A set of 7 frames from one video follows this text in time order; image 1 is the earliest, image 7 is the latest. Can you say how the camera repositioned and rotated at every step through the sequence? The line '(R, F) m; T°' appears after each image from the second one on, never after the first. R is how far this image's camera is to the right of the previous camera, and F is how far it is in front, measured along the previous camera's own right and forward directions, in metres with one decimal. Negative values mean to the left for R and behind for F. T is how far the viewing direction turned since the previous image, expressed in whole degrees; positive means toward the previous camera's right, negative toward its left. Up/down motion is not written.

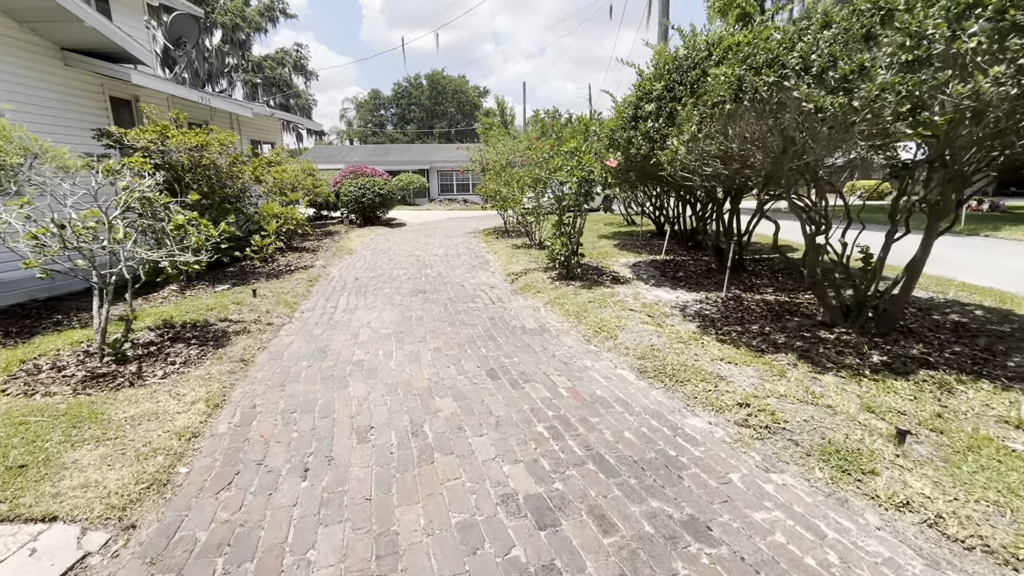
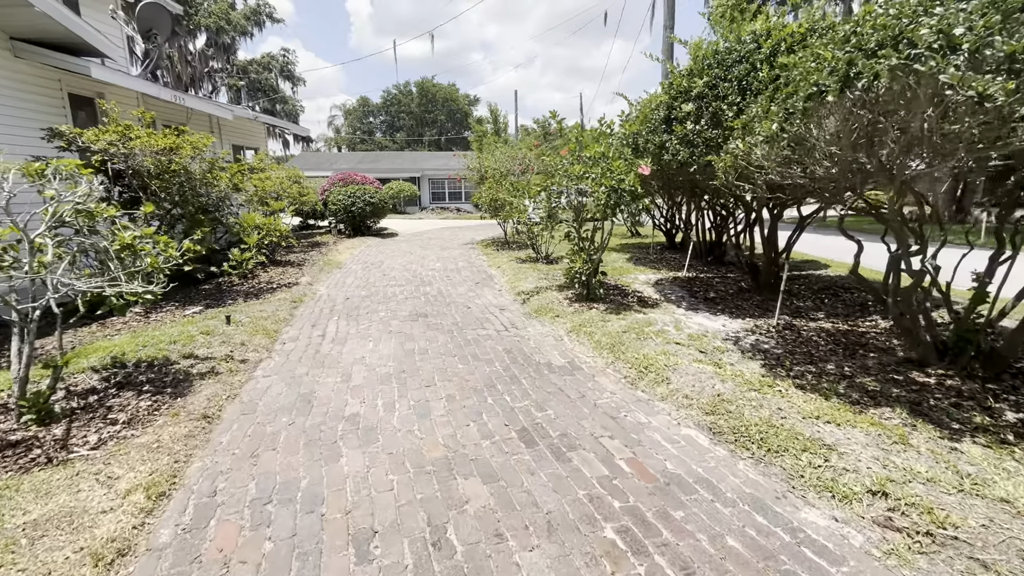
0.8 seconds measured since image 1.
(-0.3, +0.8) m; +1°
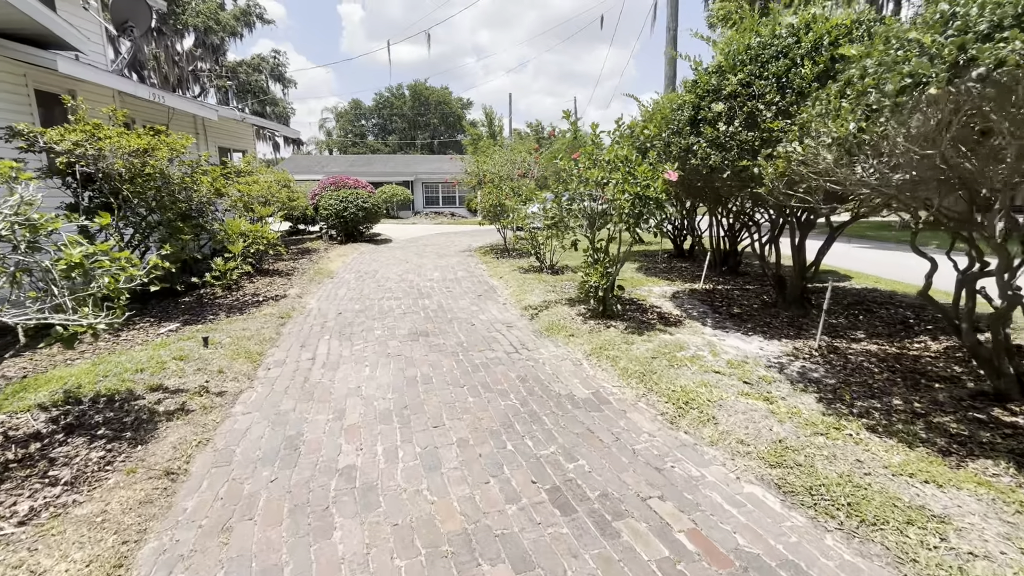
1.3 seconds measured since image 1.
(-0.2, +0.5) m; +1°
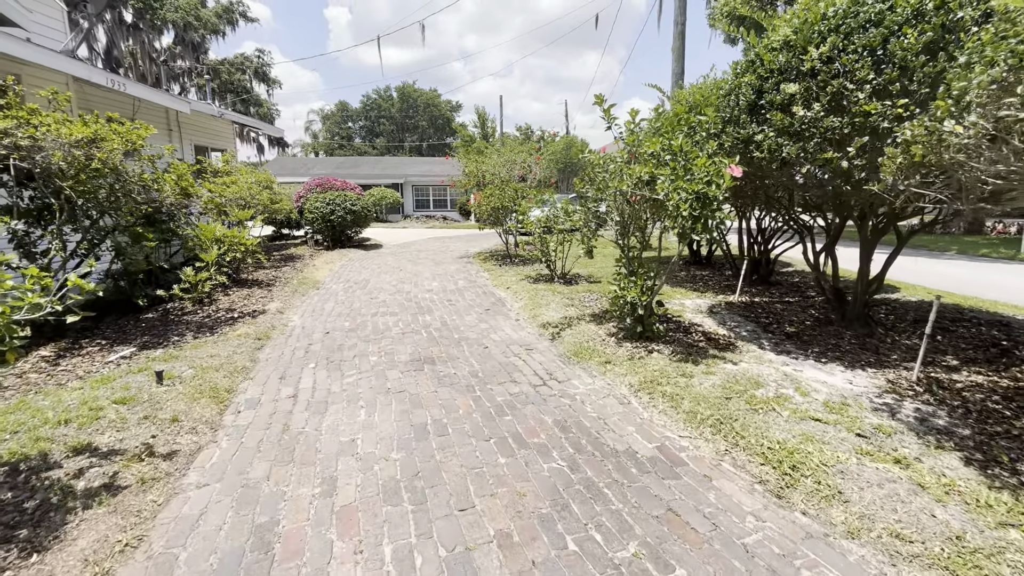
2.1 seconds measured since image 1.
(-0.3, +0.9) m; +1°
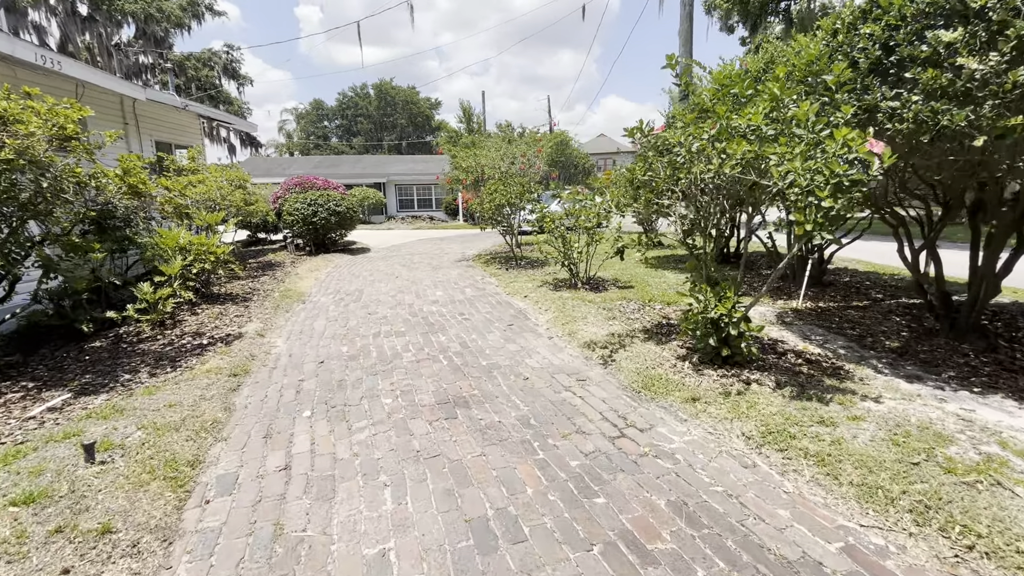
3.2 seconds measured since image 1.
(-0.5, +1.0) m; +2°
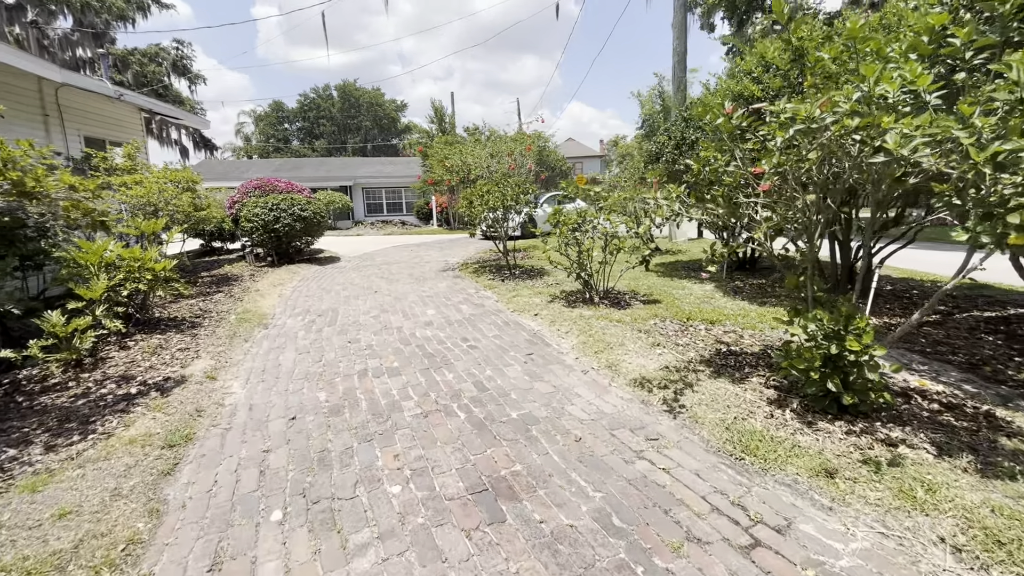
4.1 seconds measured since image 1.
(-0.5, +1.1) m; +4°
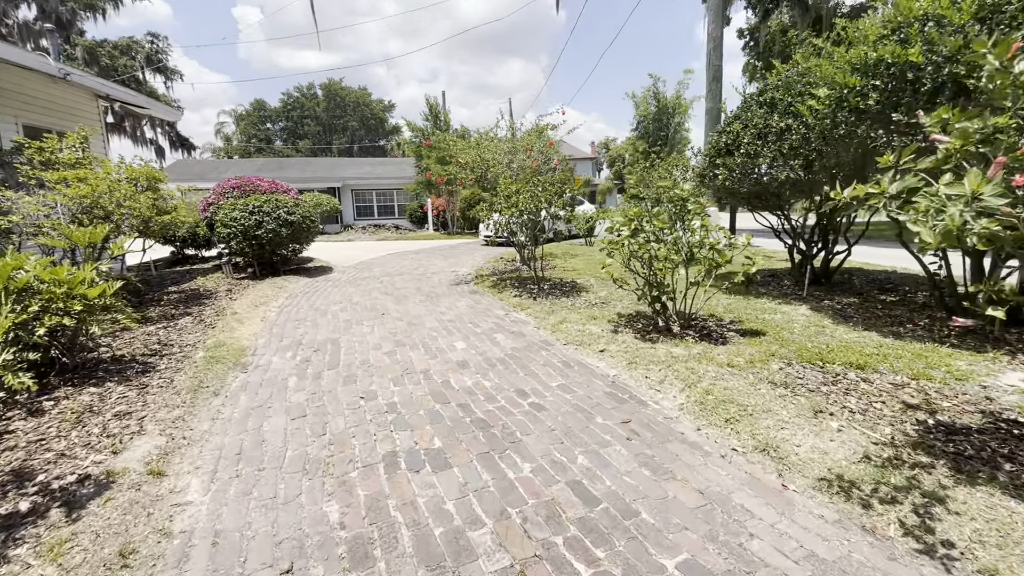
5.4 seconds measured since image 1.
(-0.7, +1.4) m; +2°
